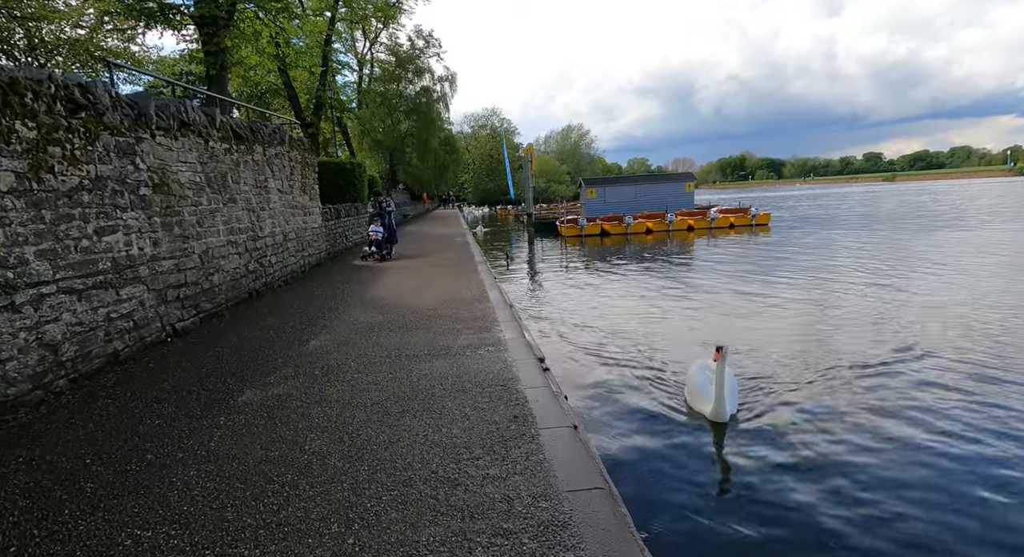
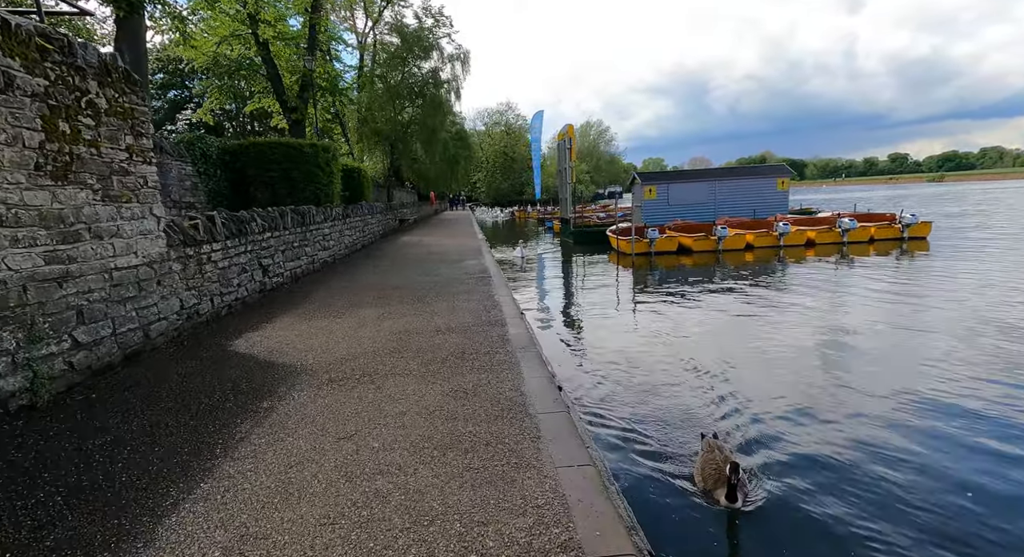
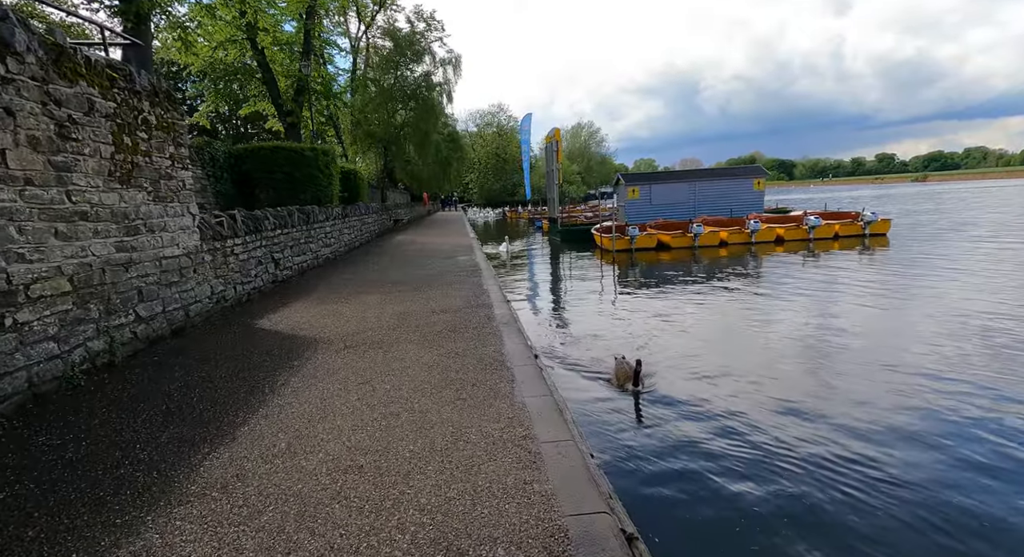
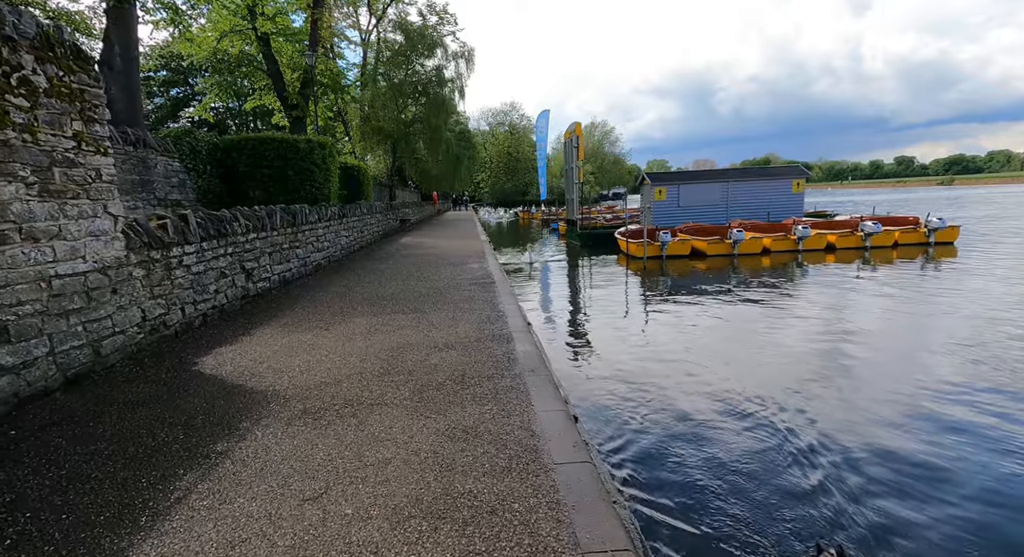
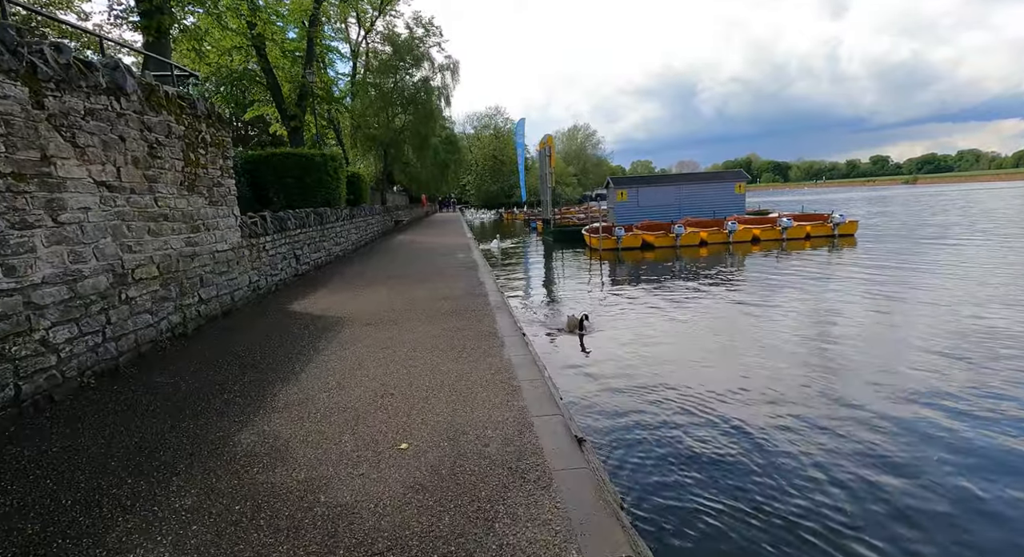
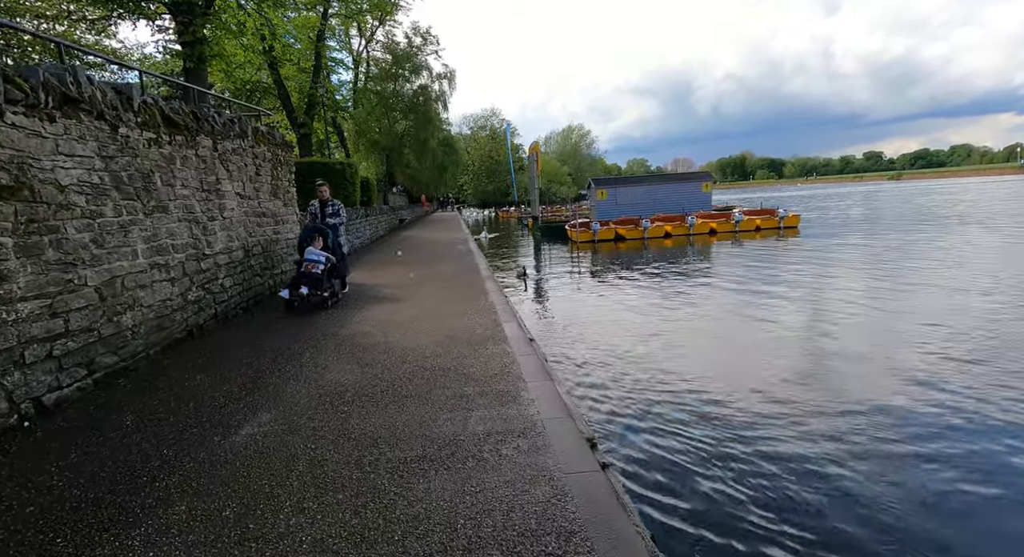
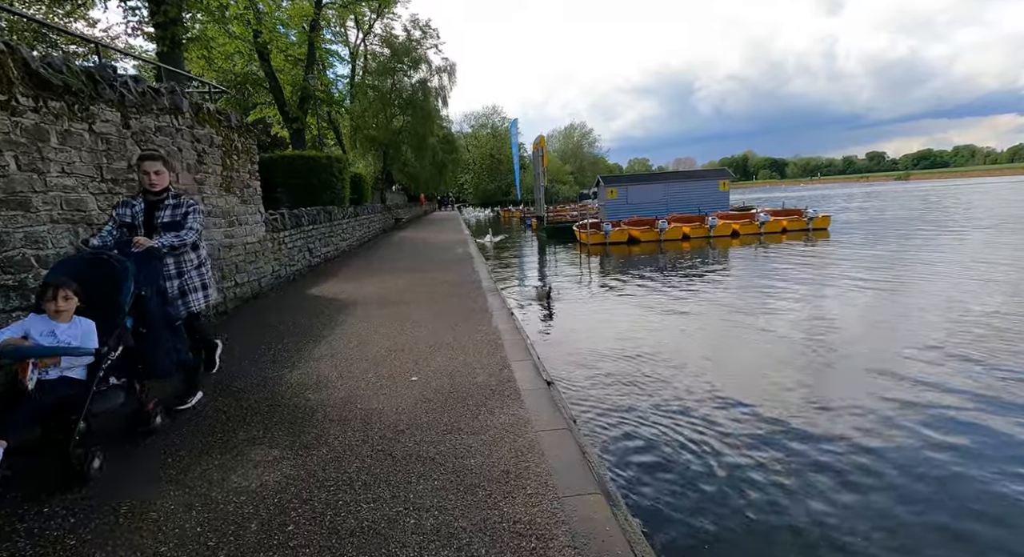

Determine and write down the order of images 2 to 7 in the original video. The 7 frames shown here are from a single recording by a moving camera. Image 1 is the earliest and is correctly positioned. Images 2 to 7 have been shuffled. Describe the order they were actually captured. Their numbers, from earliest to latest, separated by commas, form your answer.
6, 7, 5, 3, 2, 4
